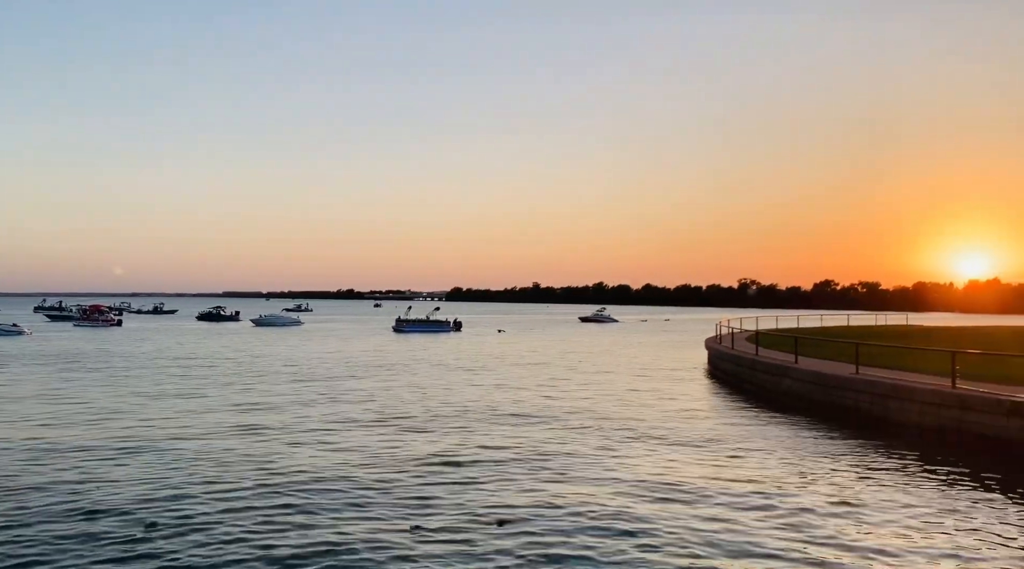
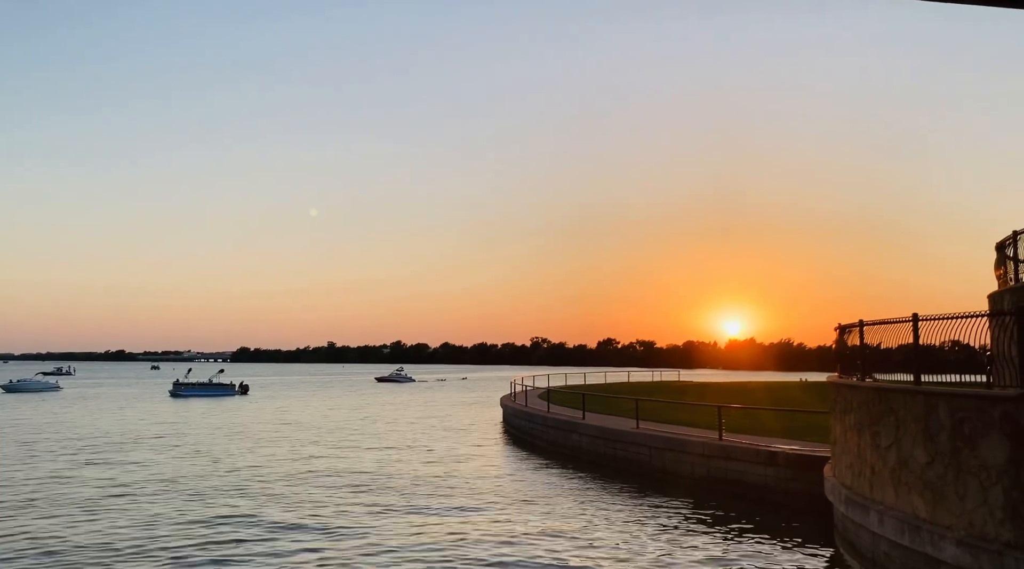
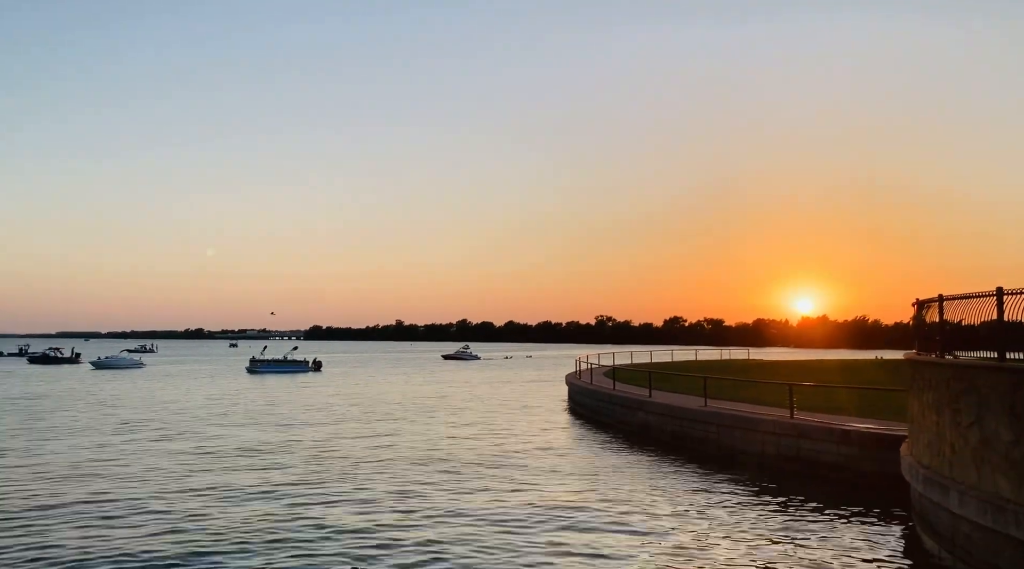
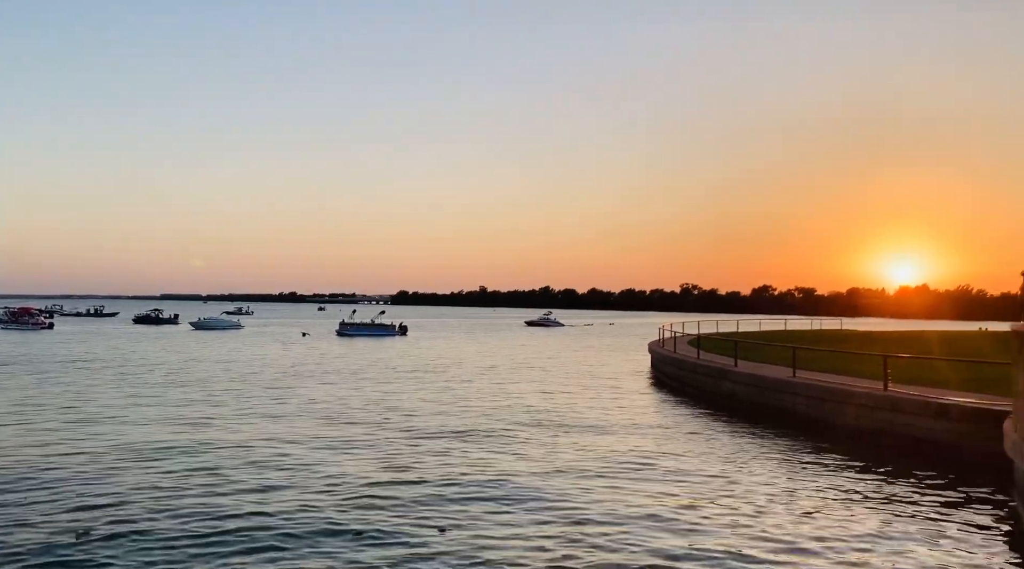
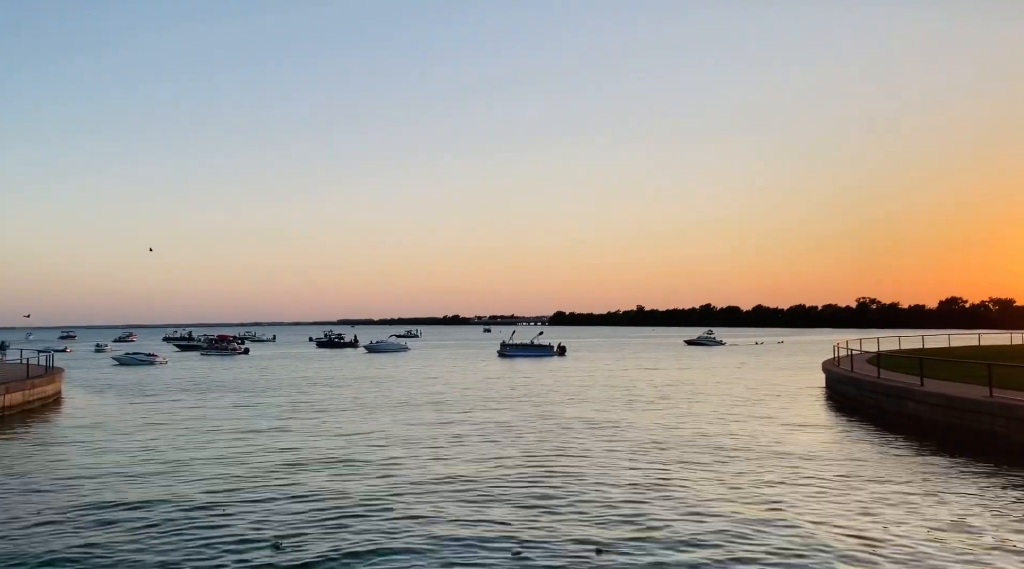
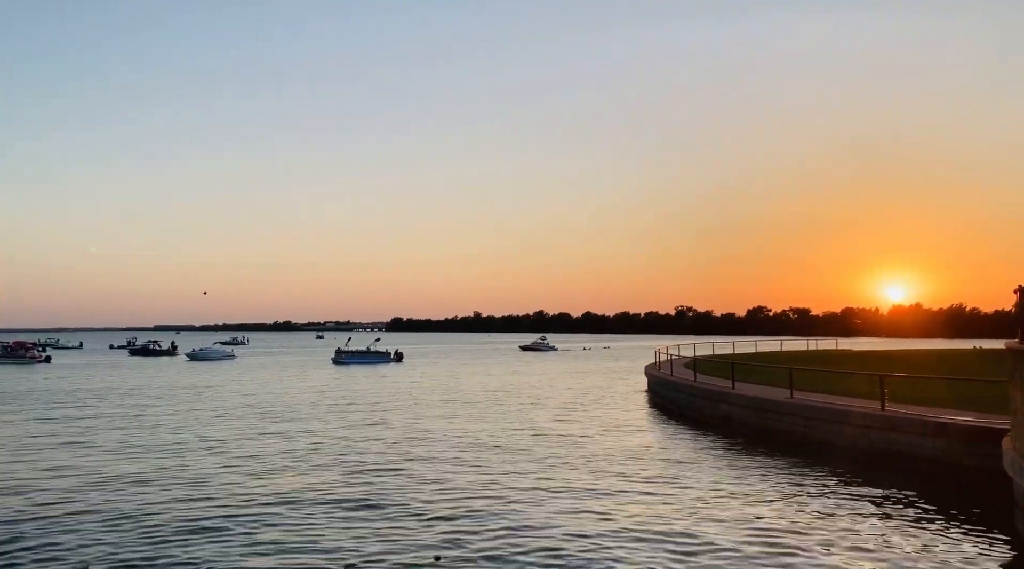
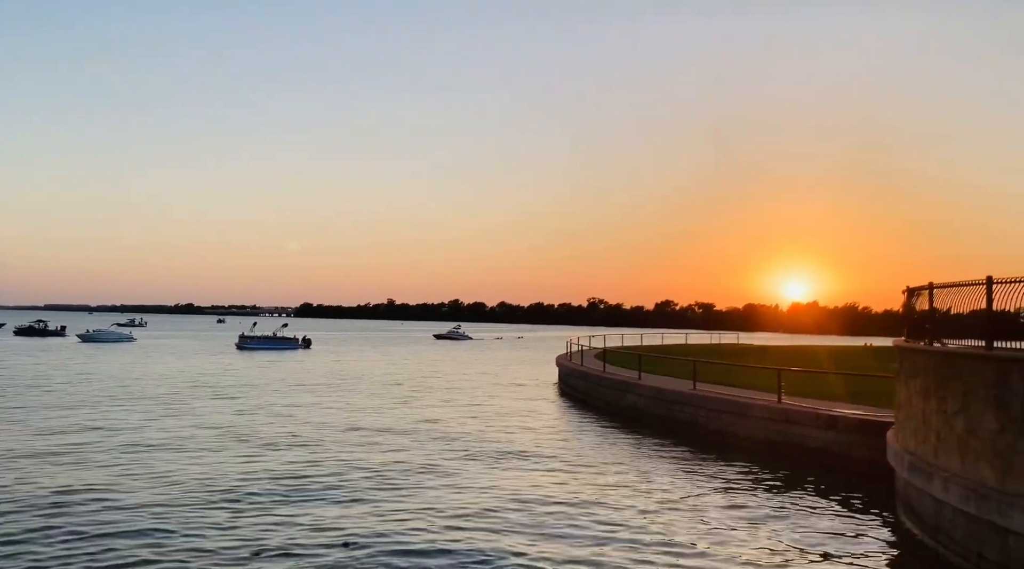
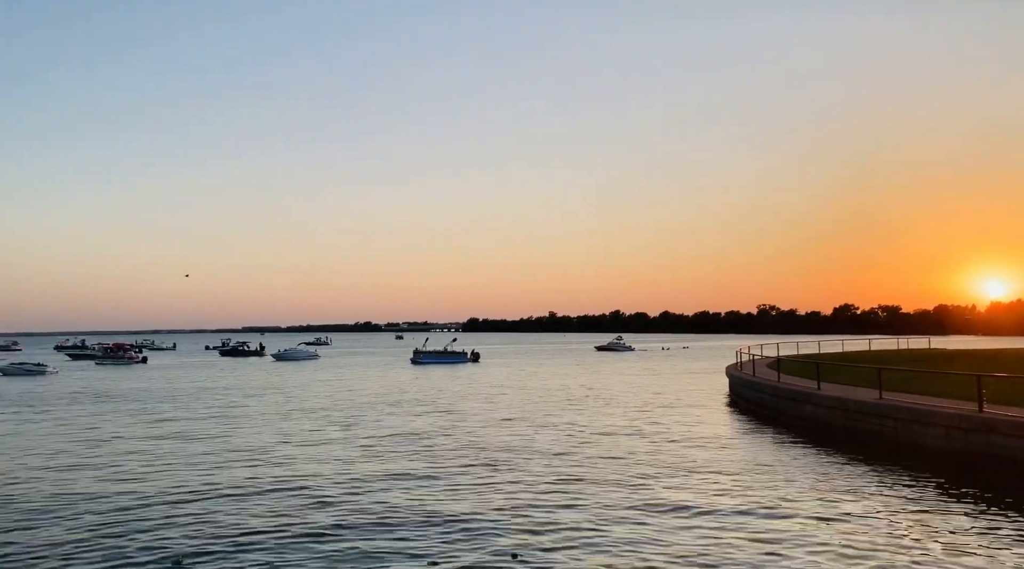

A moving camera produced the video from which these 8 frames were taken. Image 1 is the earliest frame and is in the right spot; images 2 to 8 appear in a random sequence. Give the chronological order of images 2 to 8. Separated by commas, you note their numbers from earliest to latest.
4, 7, 2, 3, 6, 8, 5
